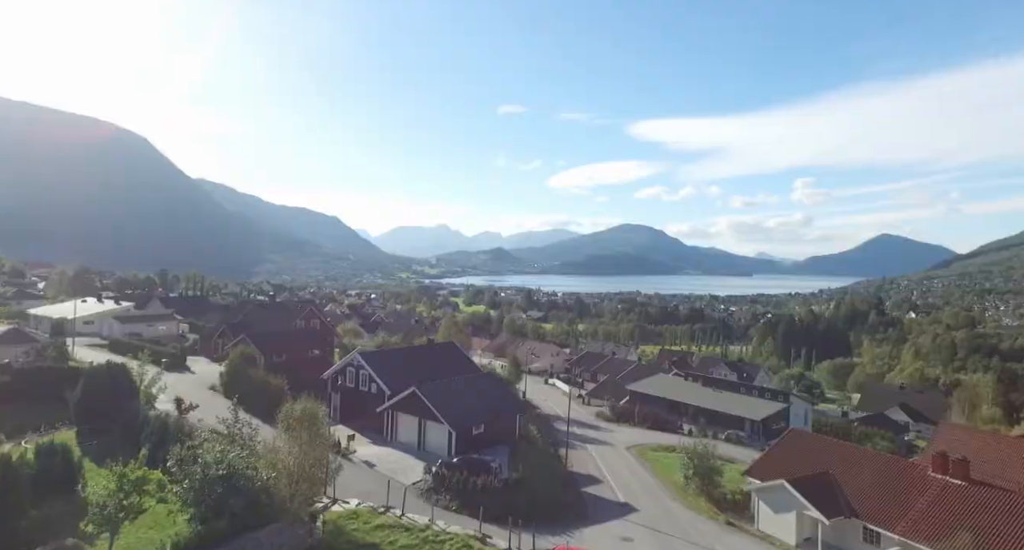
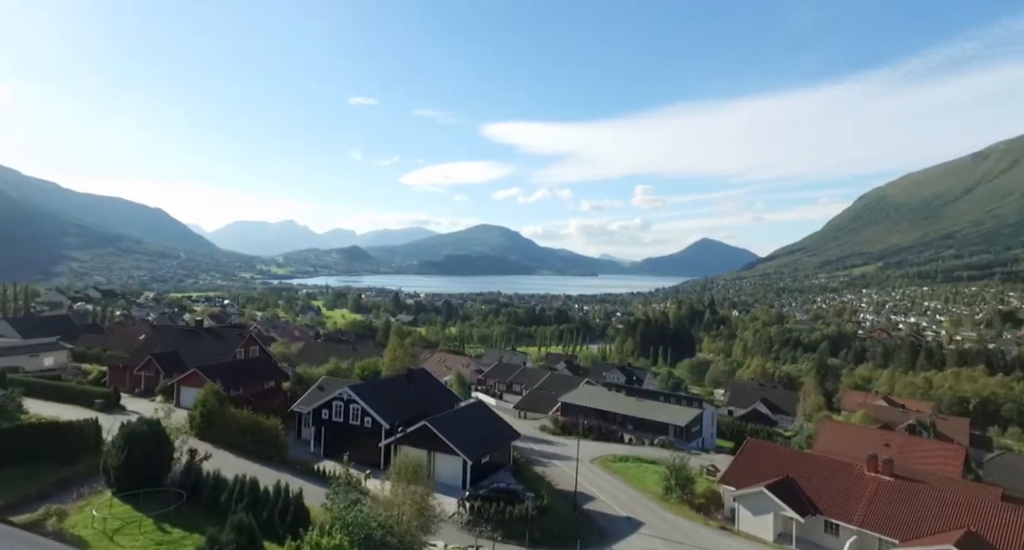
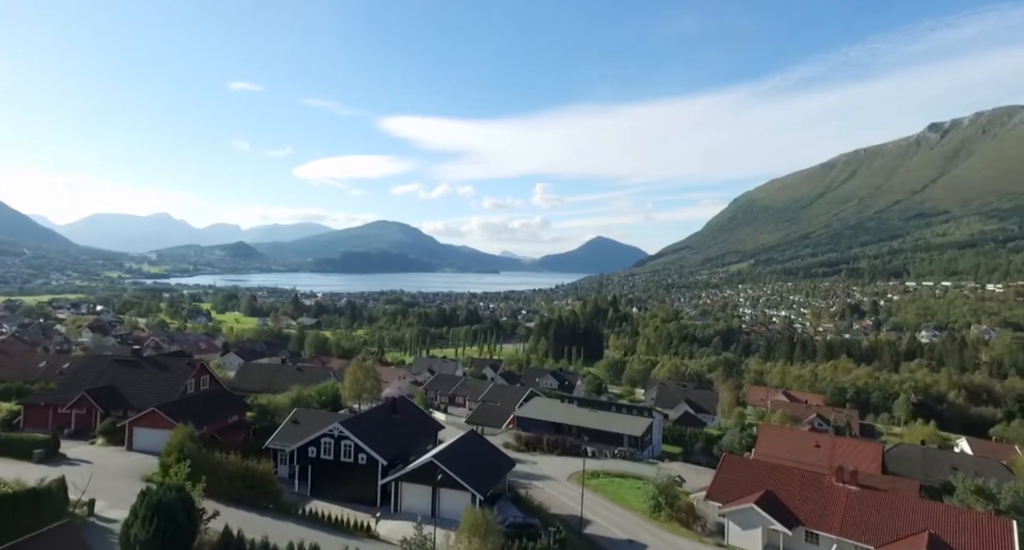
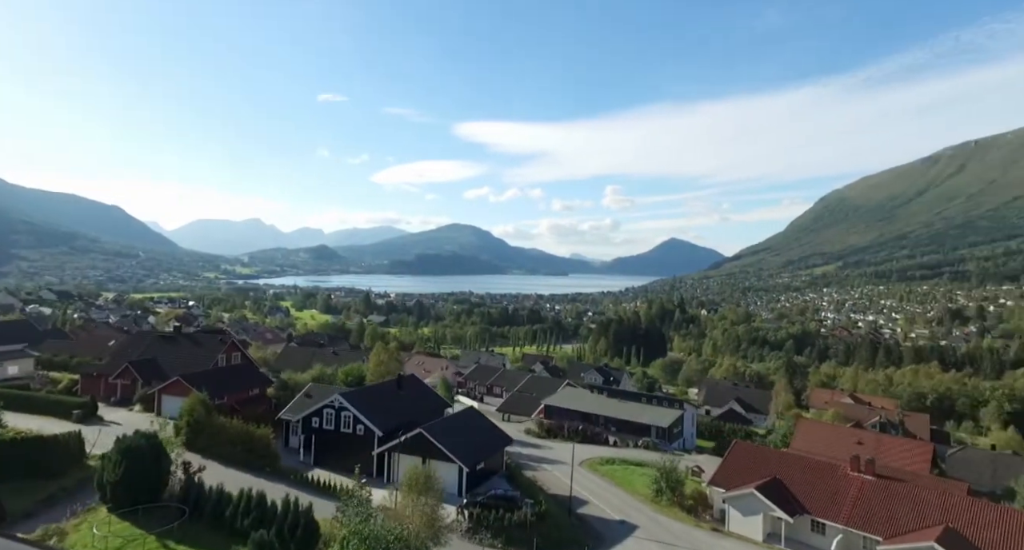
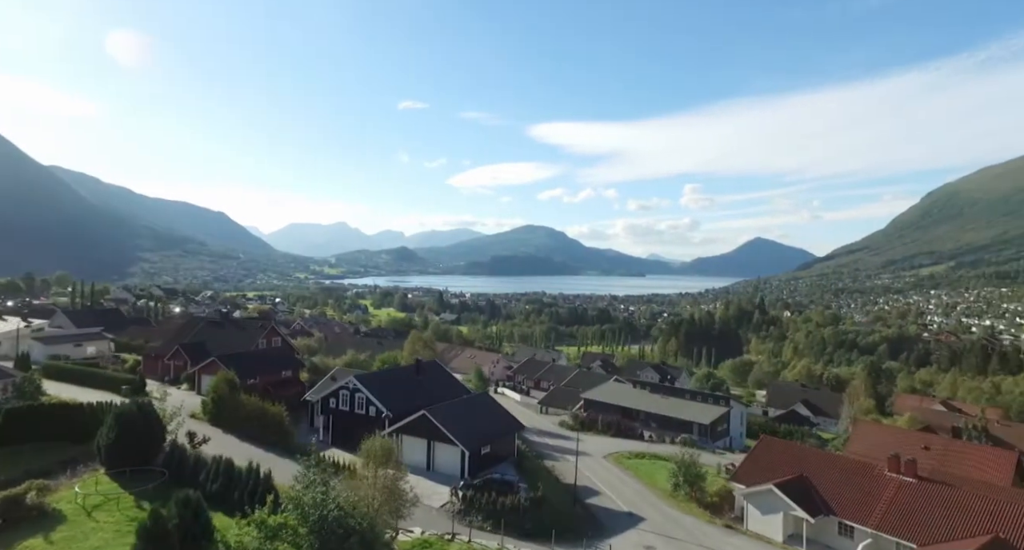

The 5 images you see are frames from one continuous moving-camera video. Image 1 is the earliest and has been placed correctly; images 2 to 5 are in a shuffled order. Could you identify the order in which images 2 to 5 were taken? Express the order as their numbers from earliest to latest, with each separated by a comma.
5, 2, 4, 3
